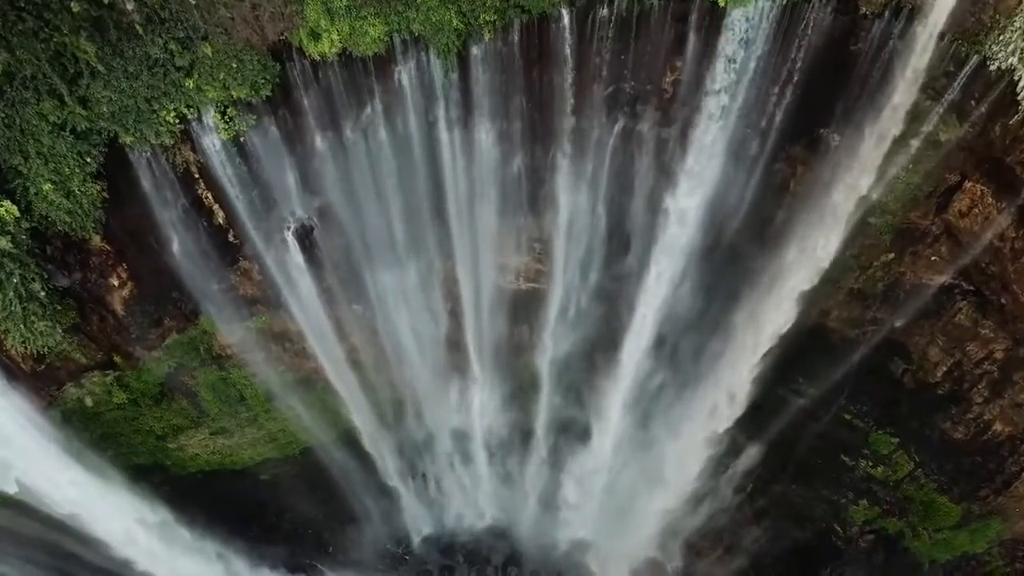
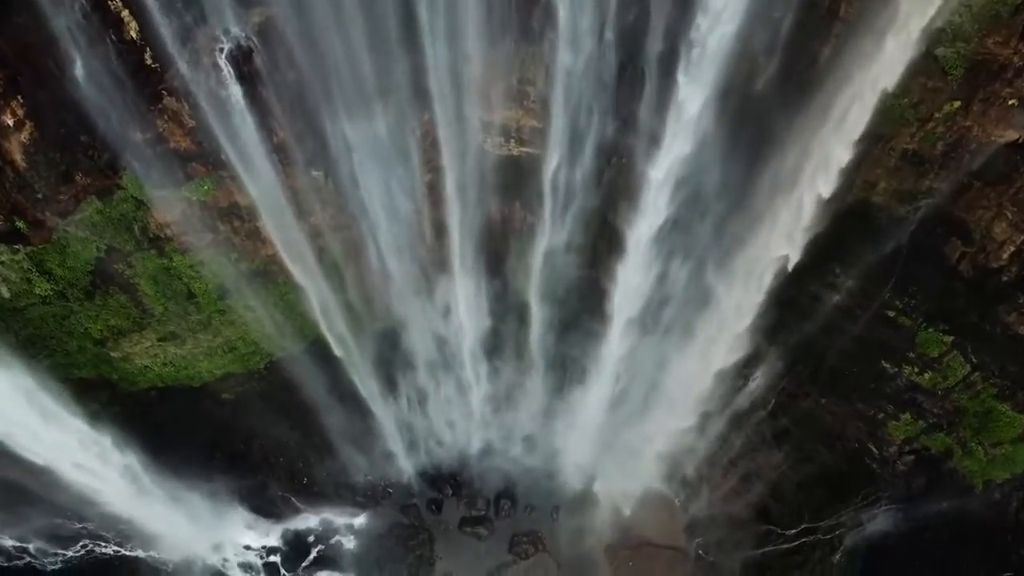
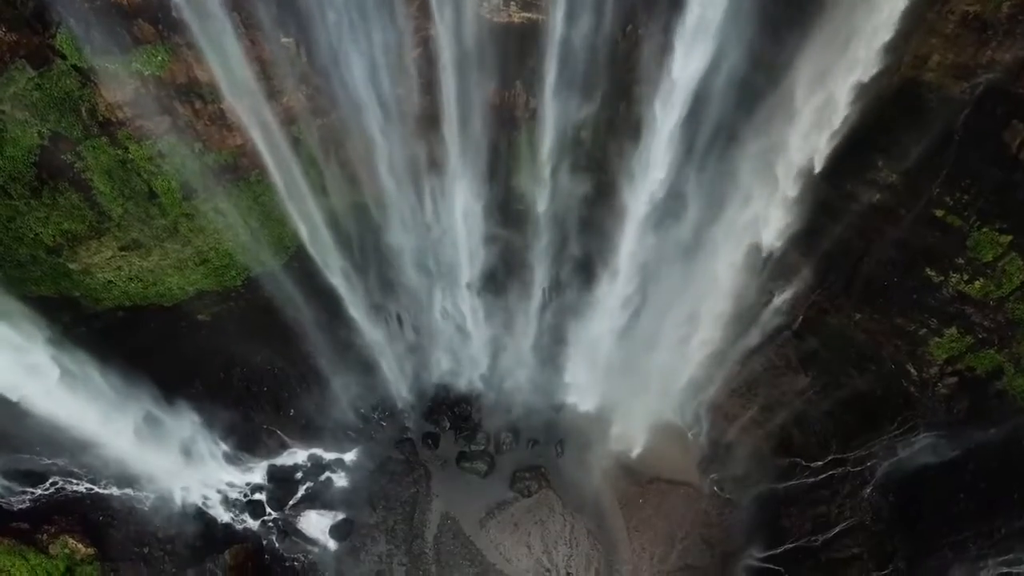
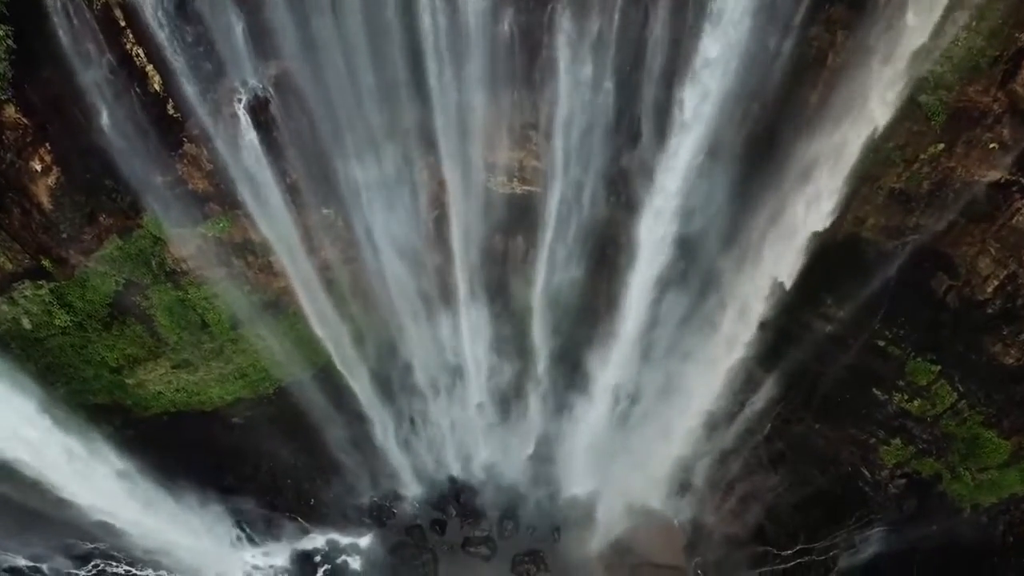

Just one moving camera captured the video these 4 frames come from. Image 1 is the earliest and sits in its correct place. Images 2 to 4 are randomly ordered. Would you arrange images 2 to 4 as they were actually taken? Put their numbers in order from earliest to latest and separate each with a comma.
4, 2, 3
